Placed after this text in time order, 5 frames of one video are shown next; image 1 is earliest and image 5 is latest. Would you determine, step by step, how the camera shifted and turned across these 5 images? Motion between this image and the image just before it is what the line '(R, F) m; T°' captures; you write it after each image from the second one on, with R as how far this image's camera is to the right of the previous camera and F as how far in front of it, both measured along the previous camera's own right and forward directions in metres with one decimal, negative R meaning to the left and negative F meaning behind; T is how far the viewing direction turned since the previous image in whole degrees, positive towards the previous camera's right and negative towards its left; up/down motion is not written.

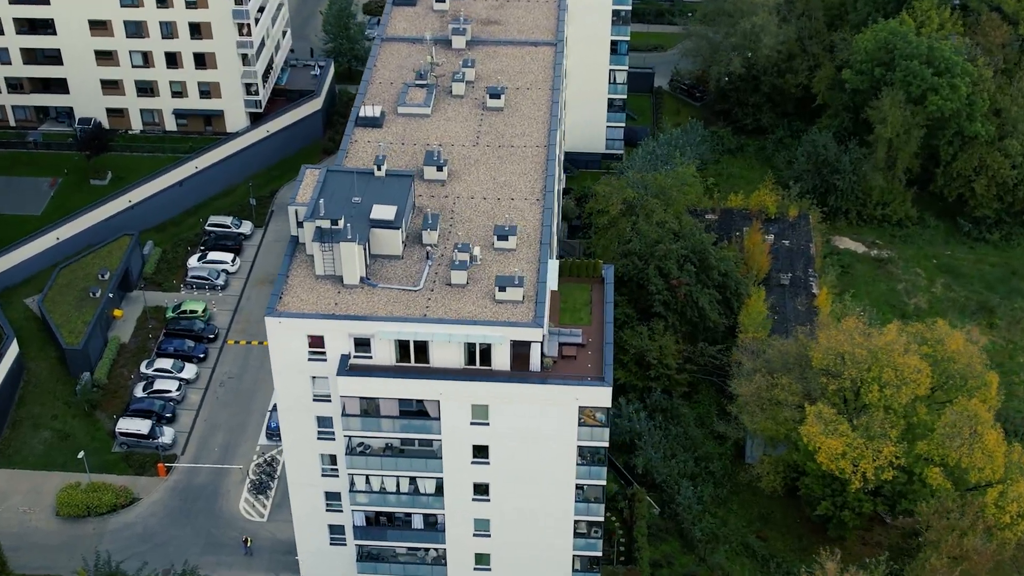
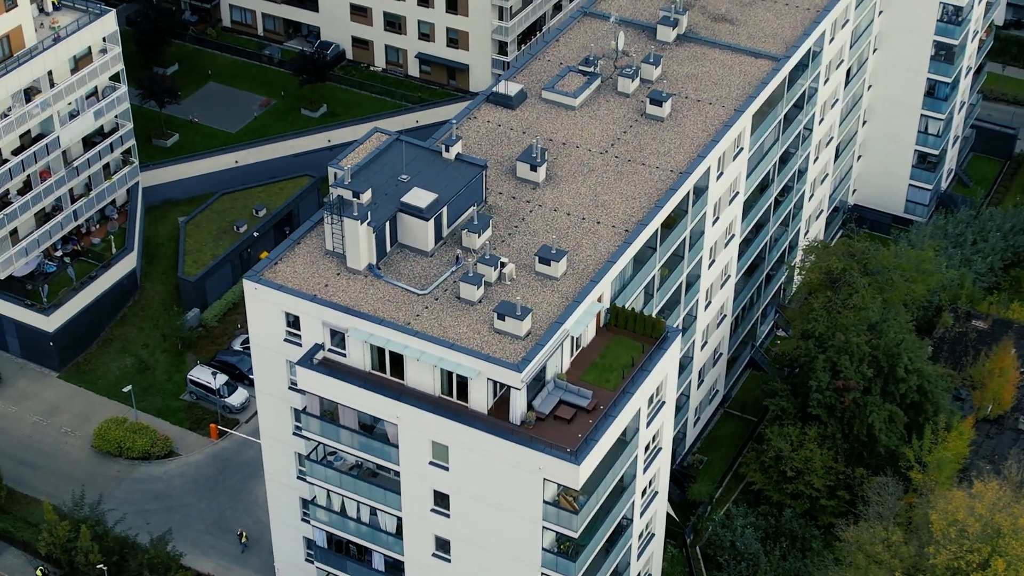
(+21.8, +19.3) m; -22°
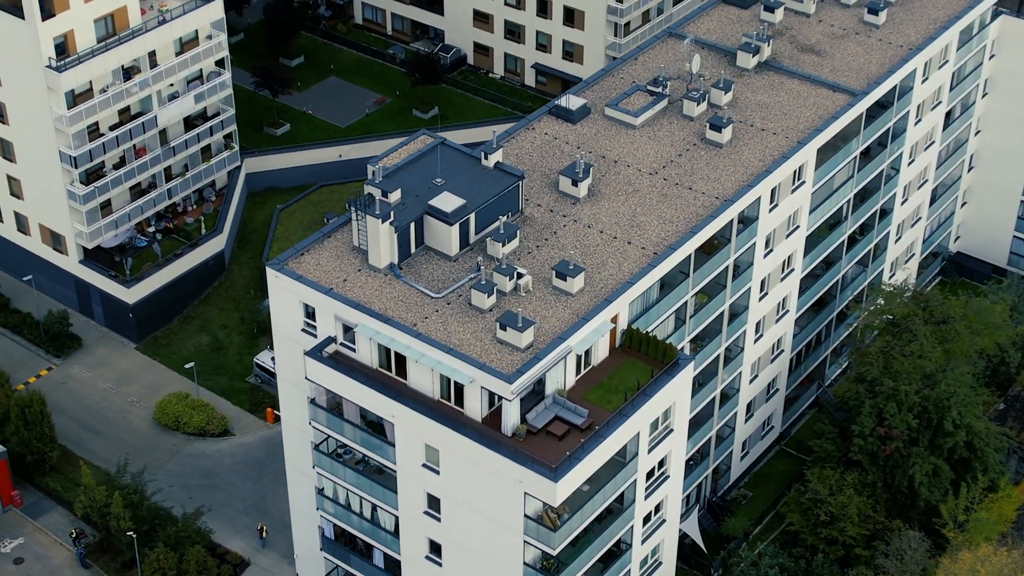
(+7.6, +0.6) m; -8°
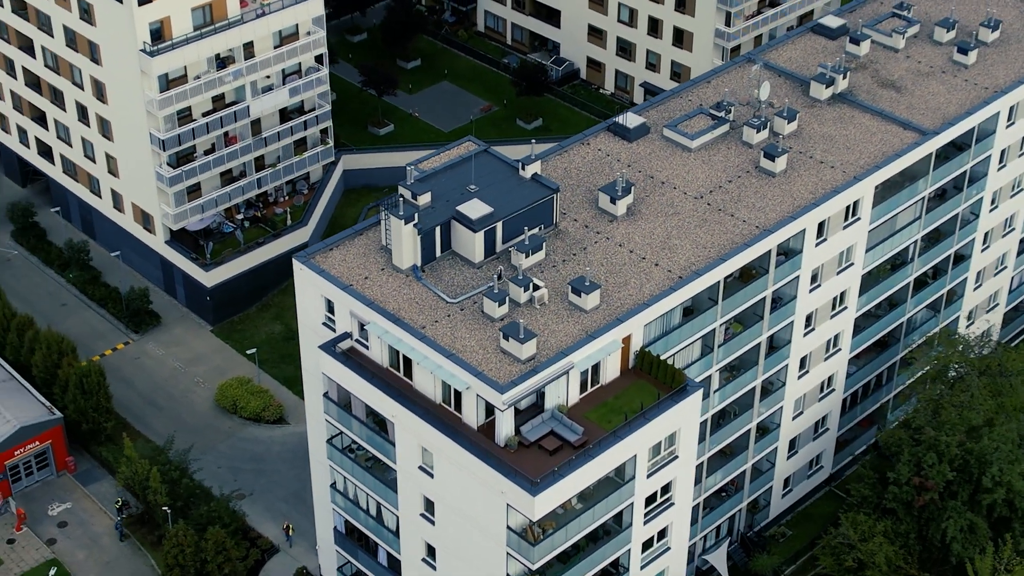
(+7.0, +0.5) m; -7°
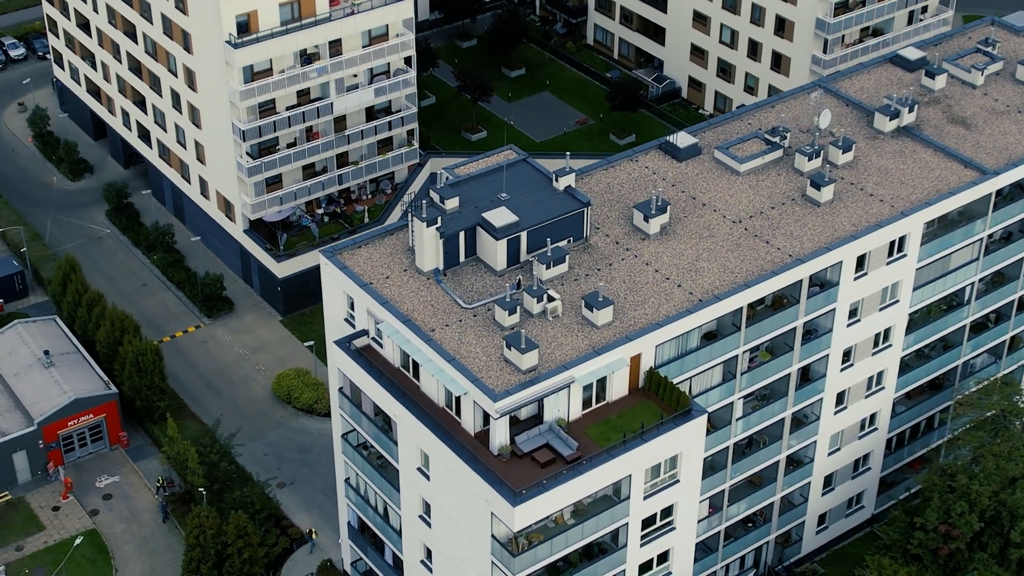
(+6.3, +0.4) m; -6°
